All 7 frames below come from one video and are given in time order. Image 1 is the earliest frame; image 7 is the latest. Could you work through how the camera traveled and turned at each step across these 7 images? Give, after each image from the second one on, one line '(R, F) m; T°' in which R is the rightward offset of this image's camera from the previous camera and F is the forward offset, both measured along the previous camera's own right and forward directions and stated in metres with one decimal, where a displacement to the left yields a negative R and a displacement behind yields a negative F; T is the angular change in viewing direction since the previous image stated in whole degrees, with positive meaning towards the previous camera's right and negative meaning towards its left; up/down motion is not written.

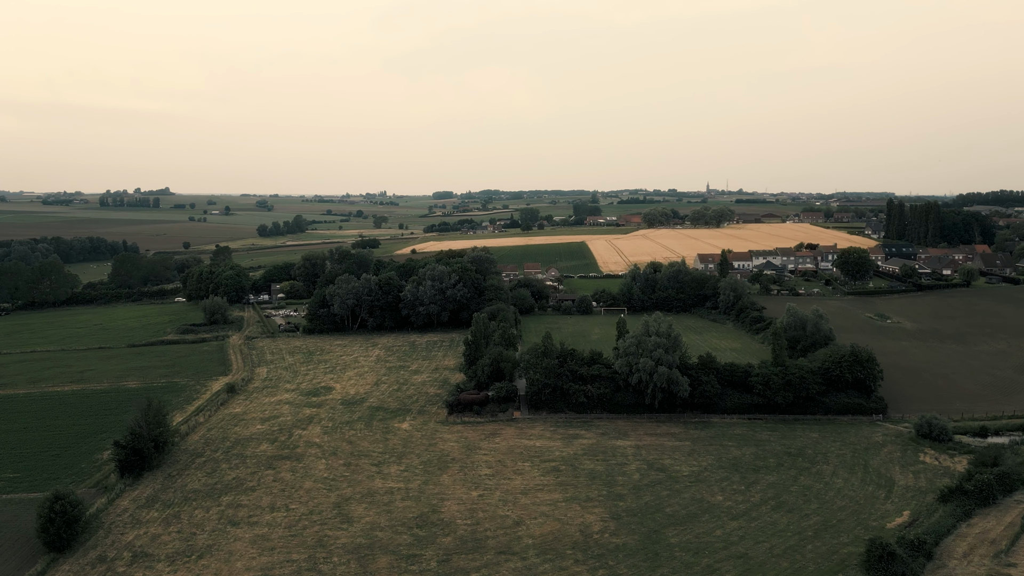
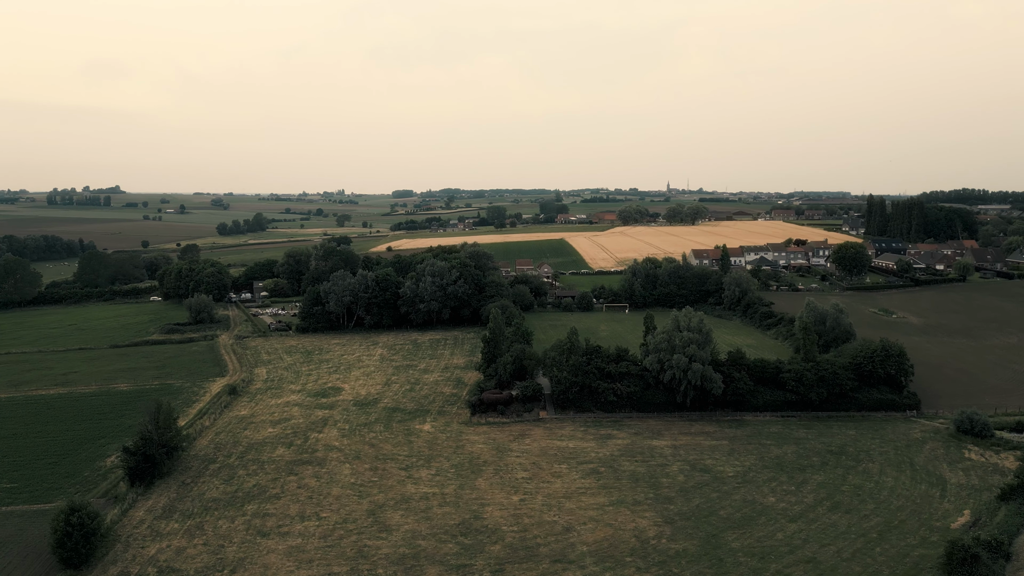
(-2.3, +1.1) m; +2°
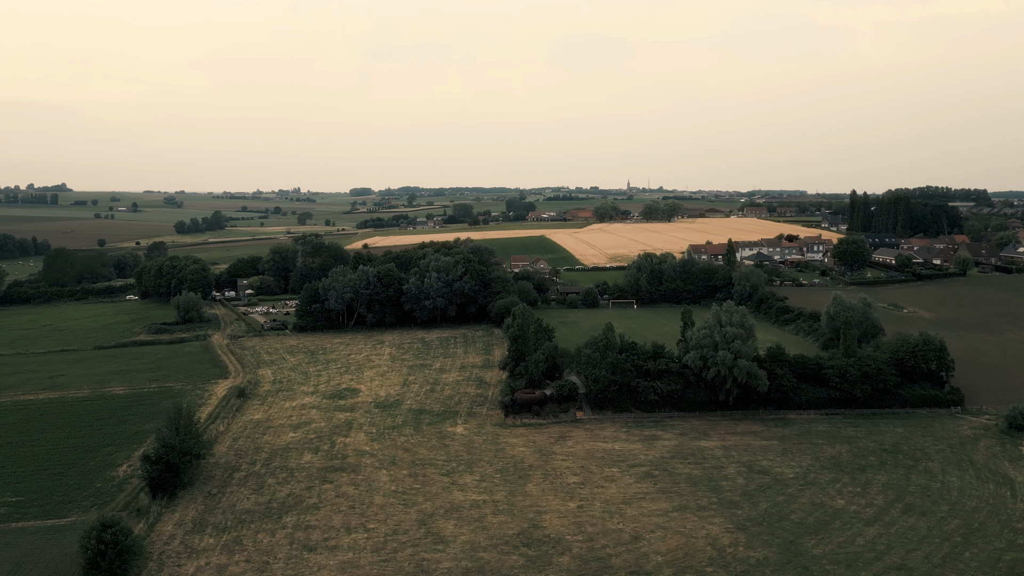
(-2.7, +1.2) m; +2°
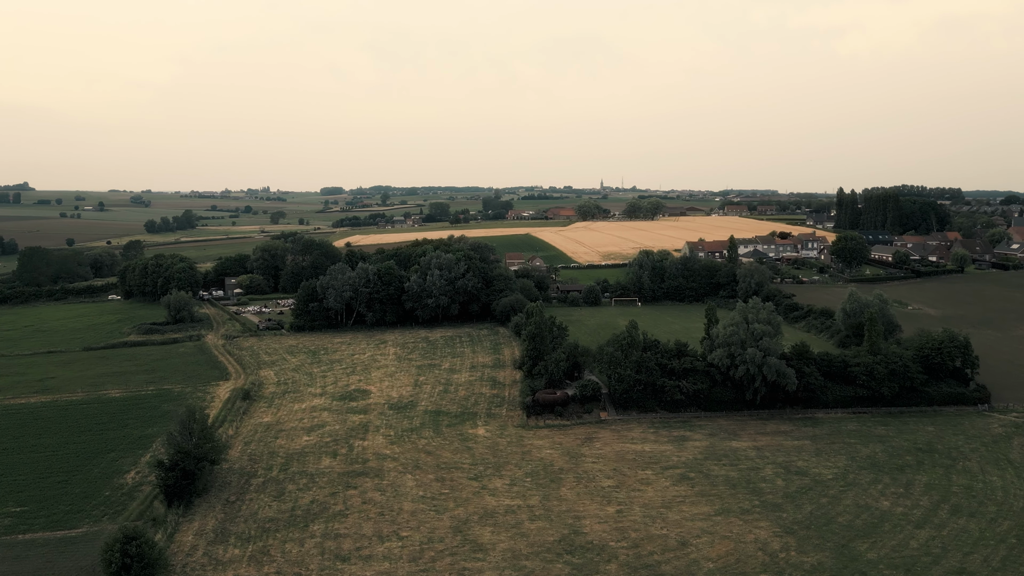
(-1.7, +0.8) m; +1°
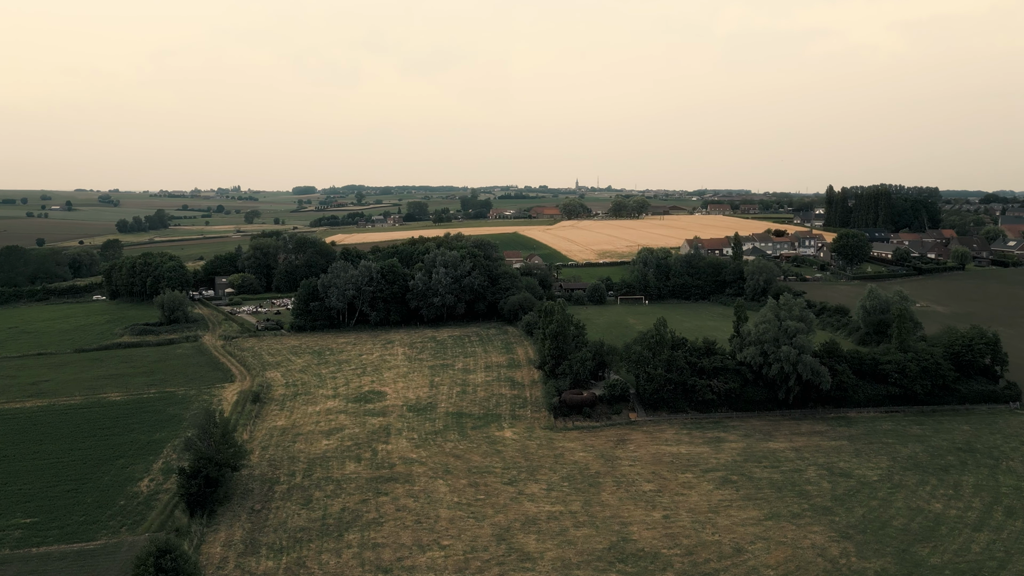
(-1.8, +0.8) m; +1°
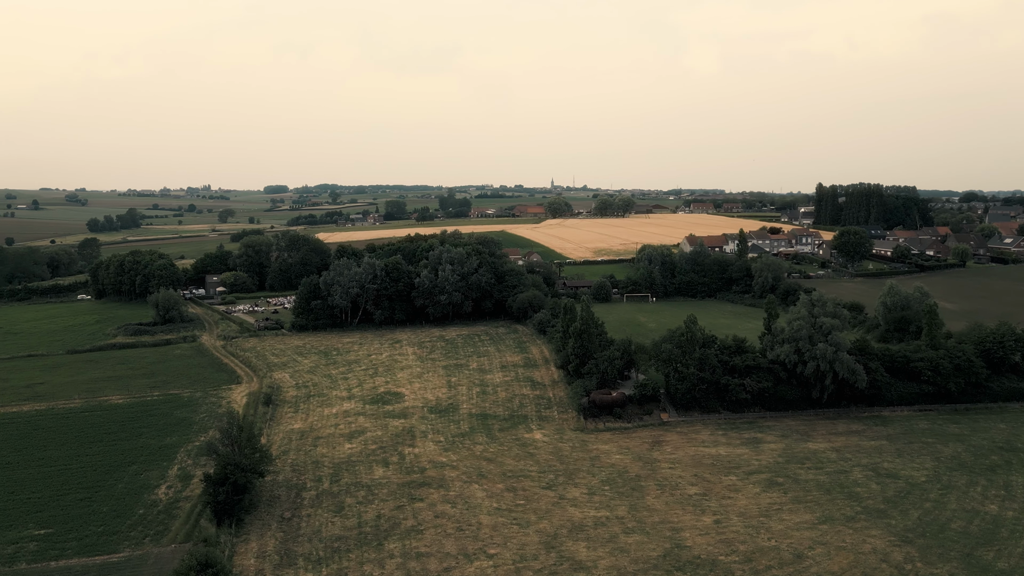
(-1.8, +0.8) m; +1°
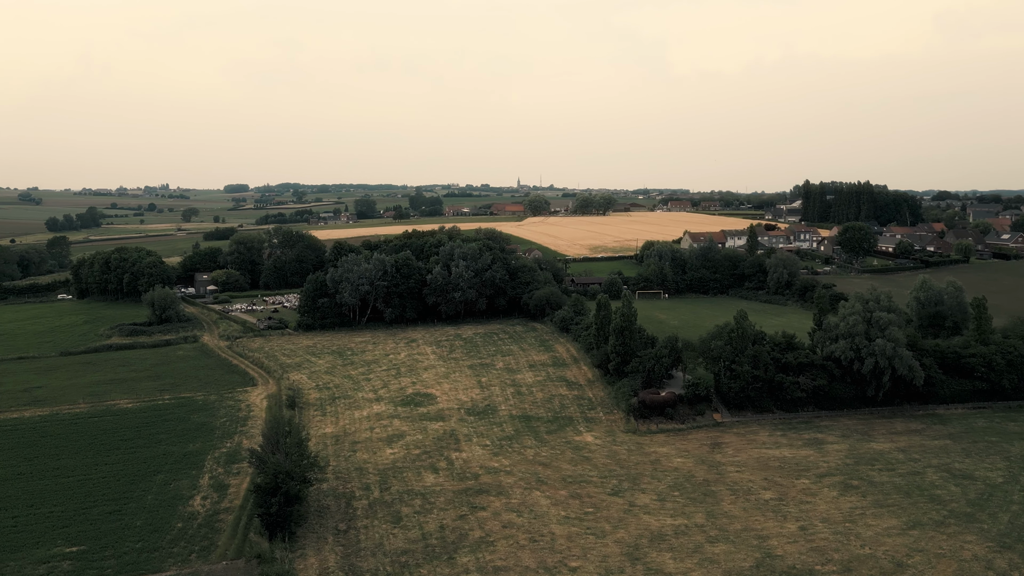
(-2.8, +1.1) m; +2°
